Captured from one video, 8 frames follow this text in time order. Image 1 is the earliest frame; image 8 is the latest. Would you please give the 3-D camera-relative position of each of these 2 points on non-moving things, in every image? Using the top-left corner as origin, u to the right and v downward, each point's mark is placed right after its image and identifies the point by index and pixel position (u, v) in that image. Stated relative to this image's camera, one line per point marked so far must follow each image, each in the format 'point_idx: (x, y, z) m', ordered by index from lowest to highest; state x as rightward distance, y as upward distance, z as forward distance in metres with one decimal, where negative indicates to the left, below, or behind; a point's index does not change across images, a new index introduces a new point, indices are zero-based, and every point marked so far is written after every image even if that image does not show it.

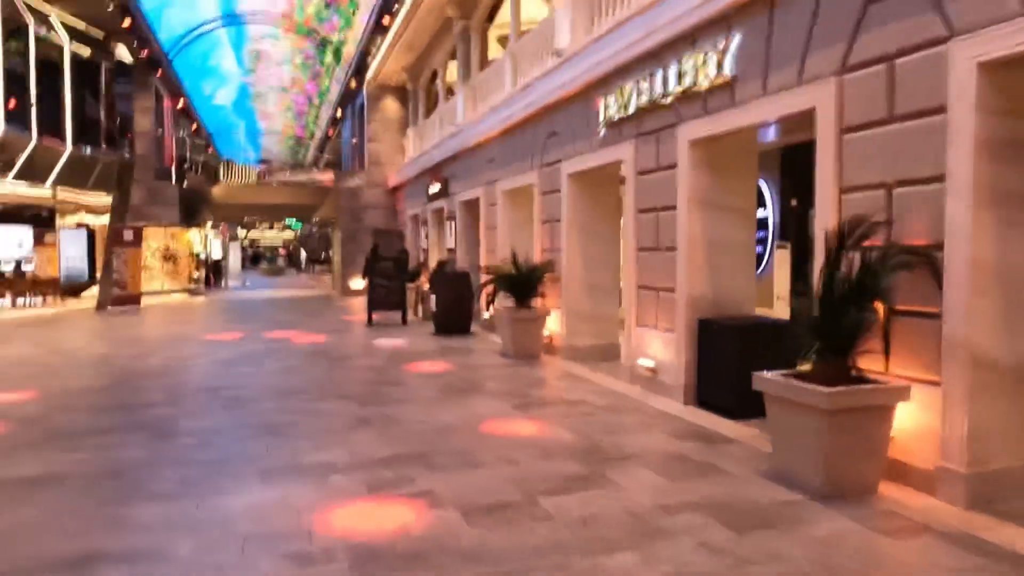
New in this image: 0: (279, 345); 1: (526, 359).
0: (-3.0, -0.7, +9.5) m
1: (+0.2, -0.8, +8.2) m
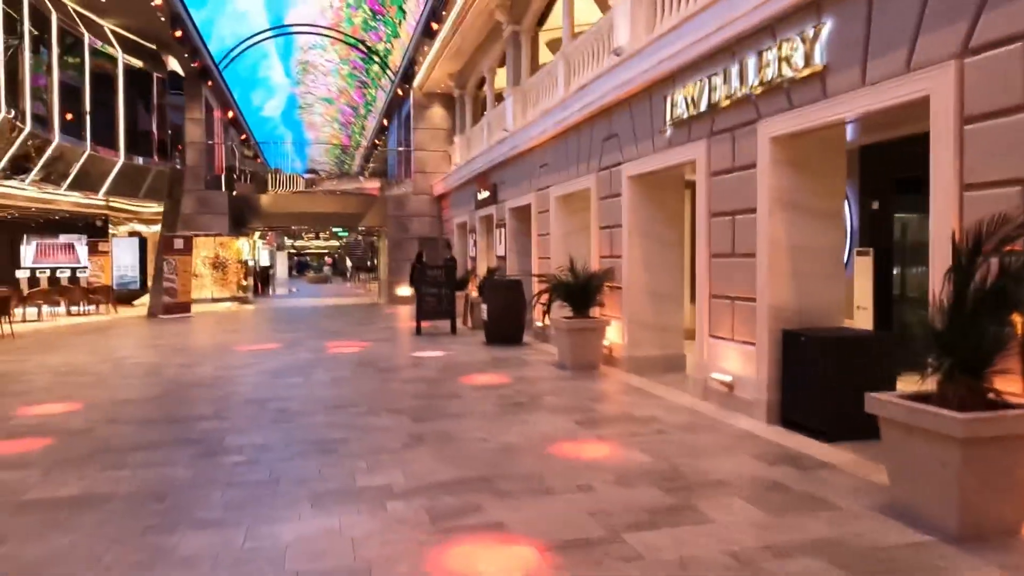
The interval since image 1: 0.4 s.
0: (-2.3, -0.8, +9.3) m
1: (+0.8, -0.9, +7.7) m
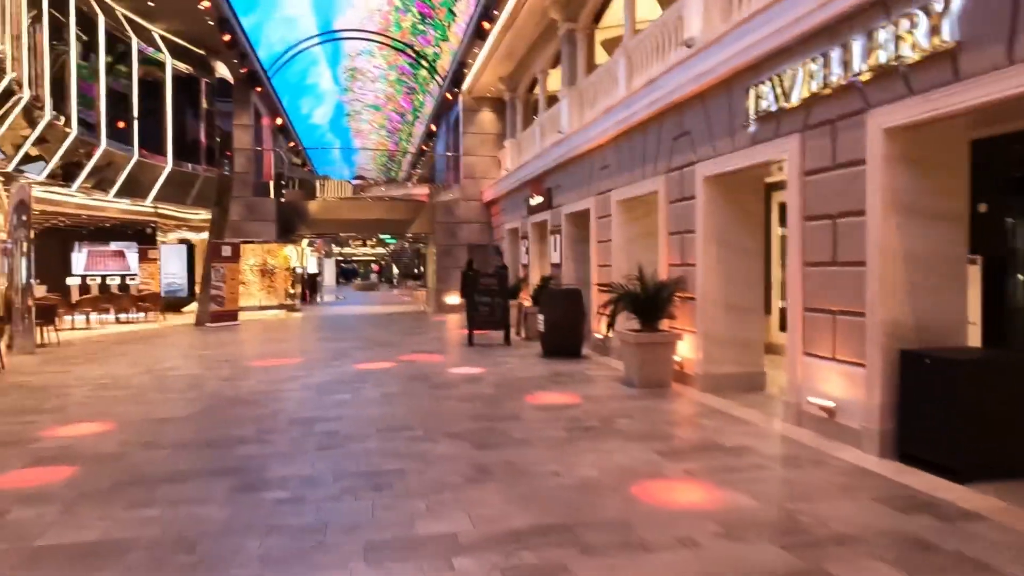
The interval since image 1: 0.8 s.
0: (-1.6, -0.9, +8.8) m
1: (+1.4, -1.0, +7.1) m
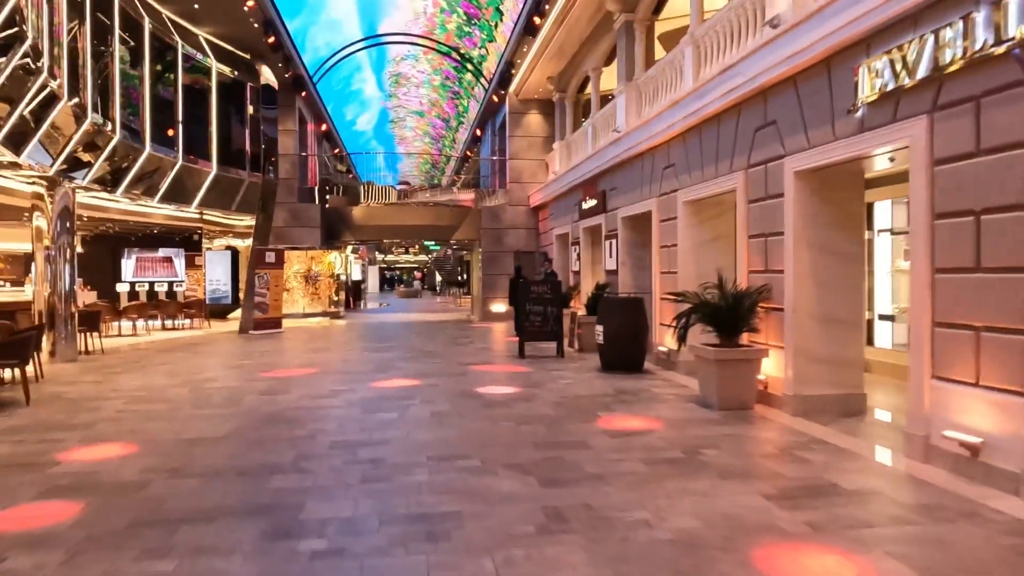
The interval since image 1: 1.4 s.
0: (-1.0, -1.0, +8.2) m
1: (+1.9, -1.1, +6.3) m
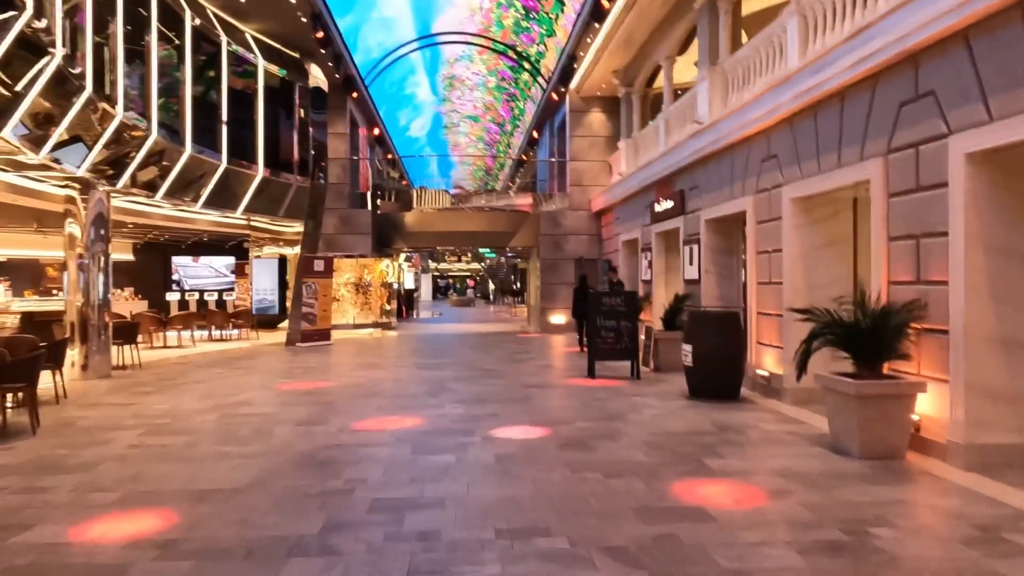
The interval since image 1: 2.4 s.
0: (-0.3, -1.2, +7.0) m
1: (+2.5, -1.2, +4.9) m
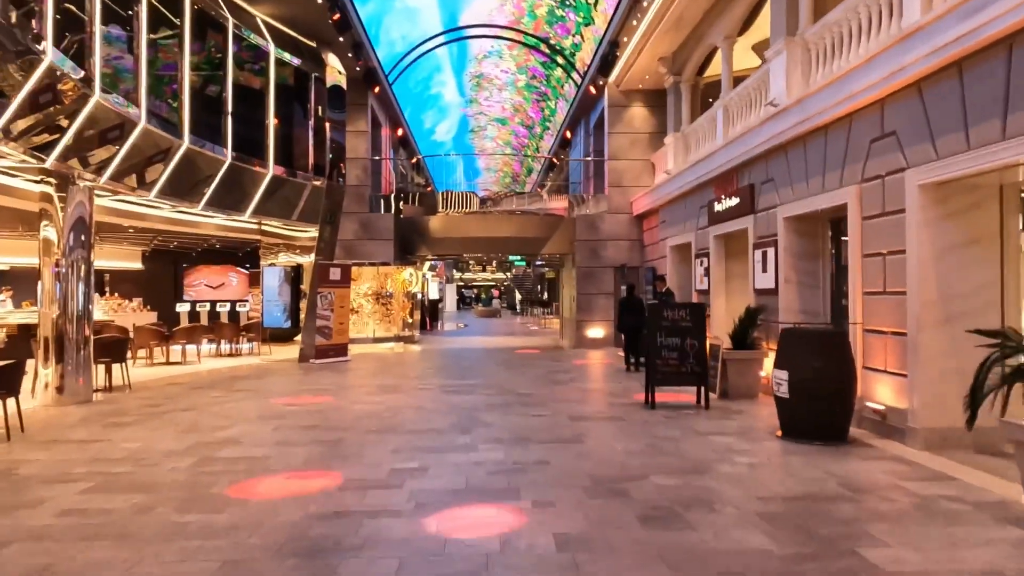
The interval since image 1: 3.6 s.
0: (+0.1, -1.2, +5.5) m
1: (+2.8, -1.2, +3.3) m
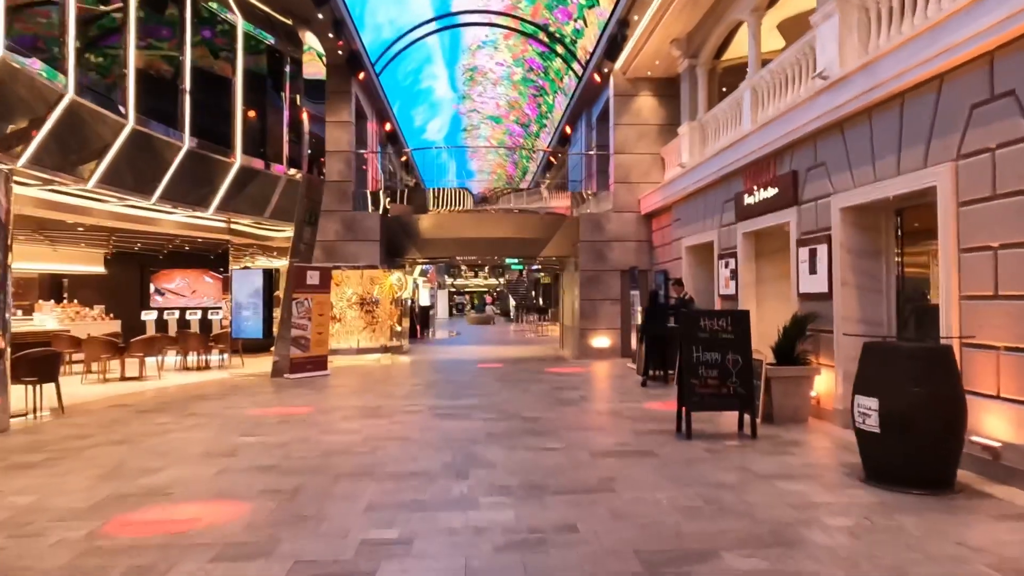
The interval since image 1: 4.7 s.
0: (+0.2, -1.3, +4.1) m
1: (+2.9, -1.2, +2.0) m
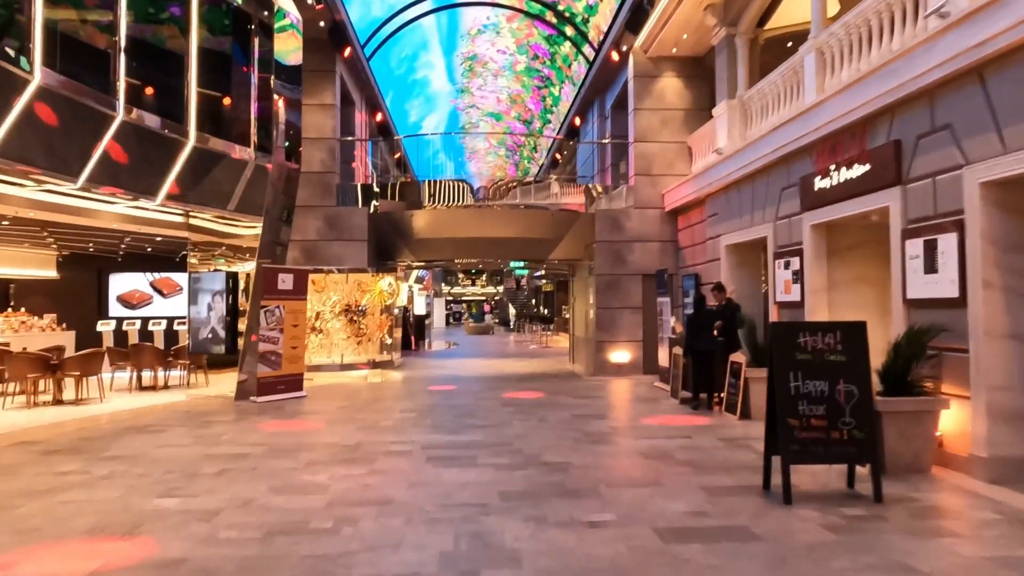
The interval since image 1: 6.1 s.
0: (+0.4, -1.3, +2.2) m
1: (+3.1, -1.2, +0.1) m
